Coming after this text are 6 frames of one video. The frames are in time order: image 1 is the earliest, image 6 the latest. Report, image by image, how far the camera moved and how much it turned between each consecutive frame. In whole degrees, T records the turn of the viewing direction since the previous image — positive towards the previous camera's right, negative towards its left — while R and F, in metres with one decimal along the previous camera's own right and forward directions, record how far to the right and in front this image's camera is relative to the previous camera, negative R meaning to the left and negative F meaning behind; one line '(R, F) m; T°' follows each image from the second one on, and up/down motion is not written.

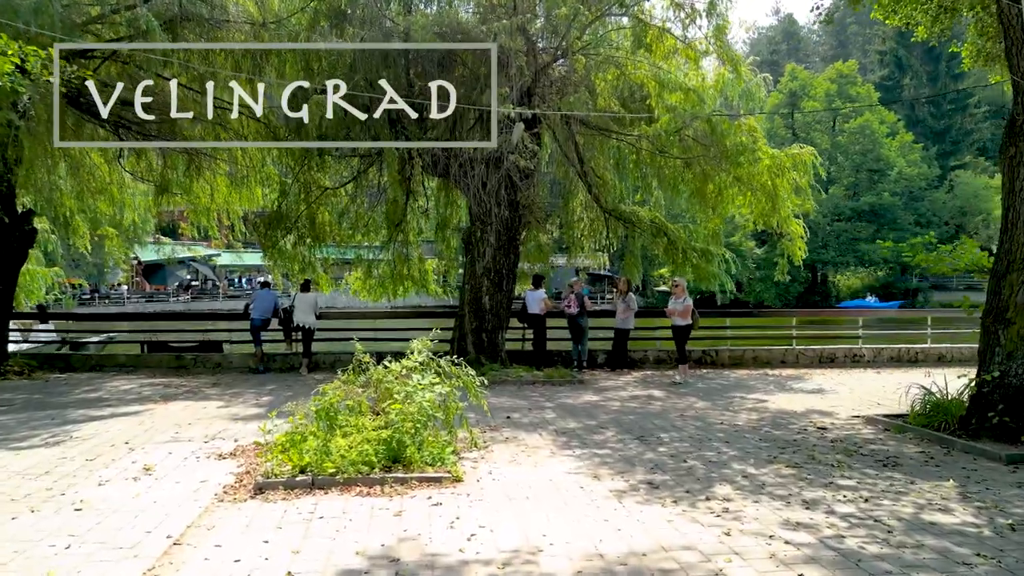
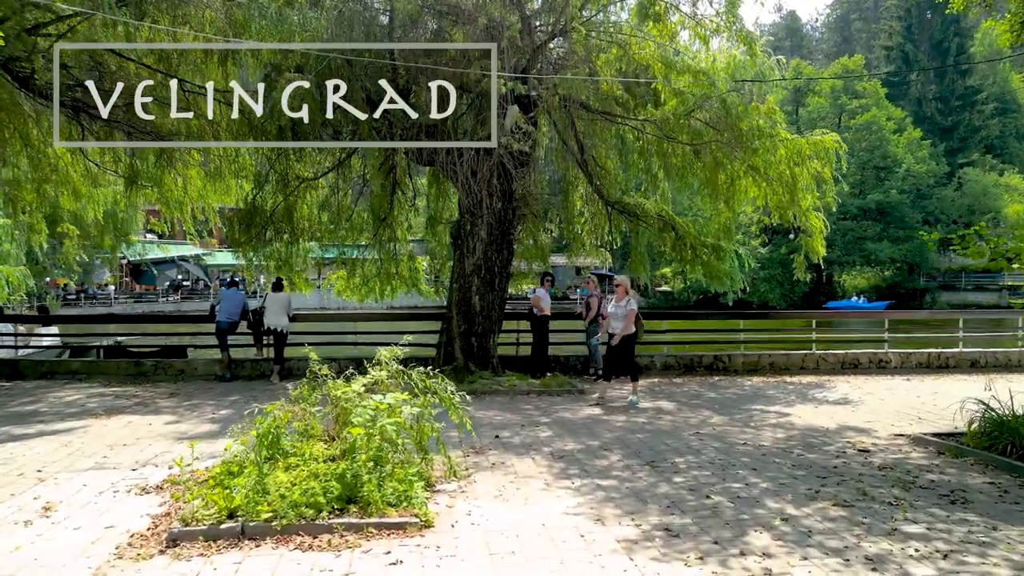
(+0.1, +1.0) m; 0°
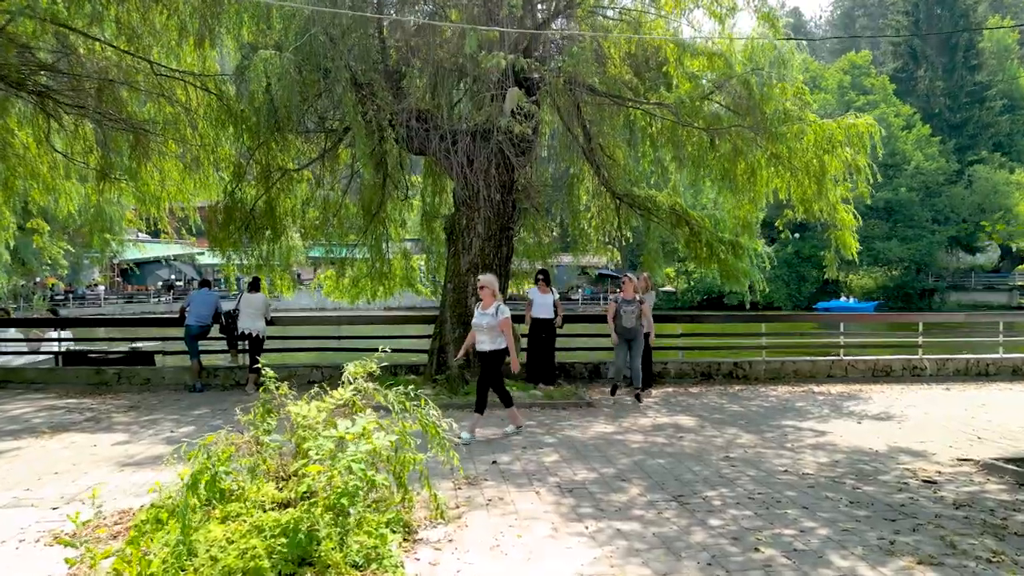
(0.0, +0.9) m; 0°
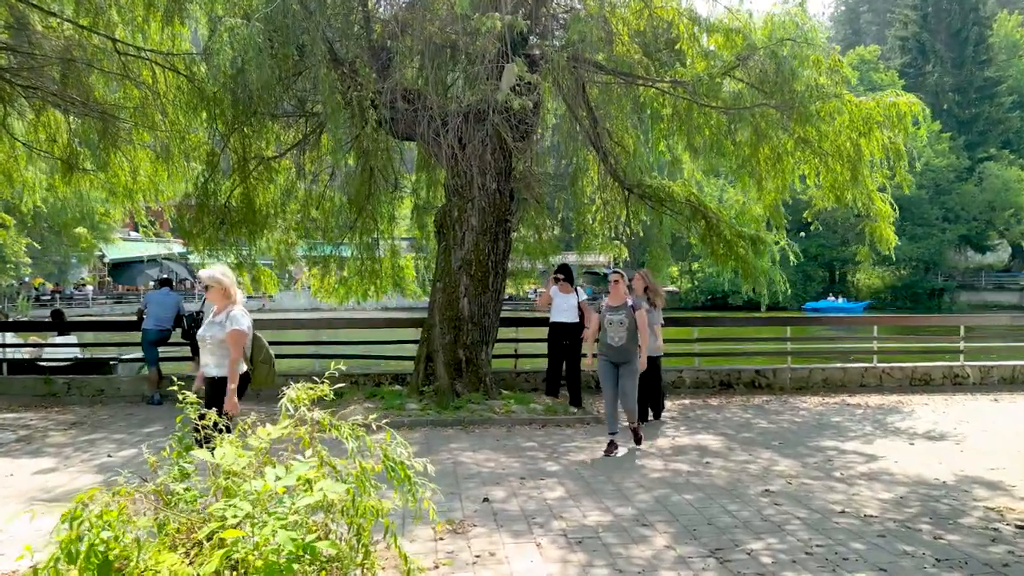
(0.0, +1.0) m; 0°
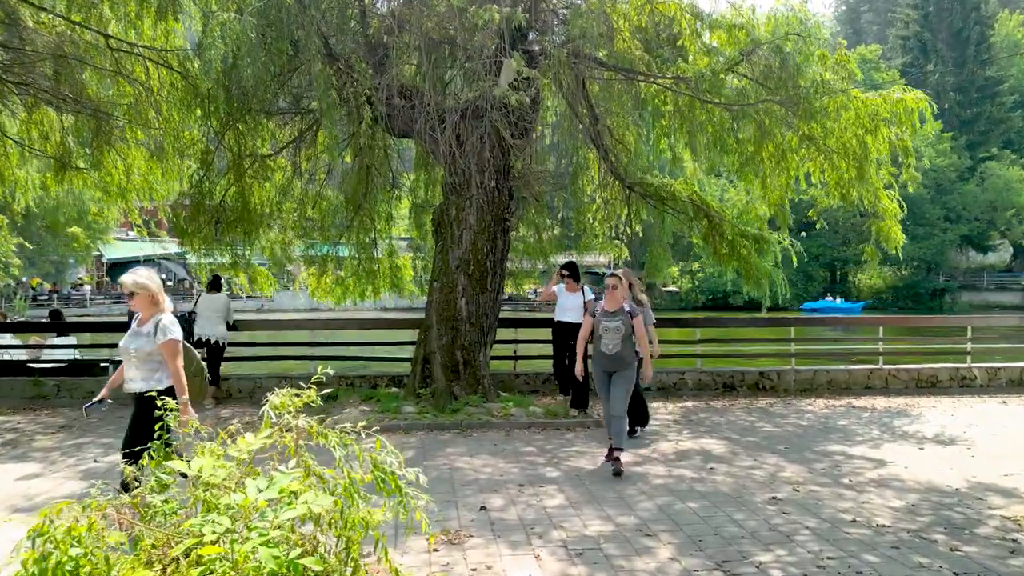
(0.0, +0.2) m; 0°
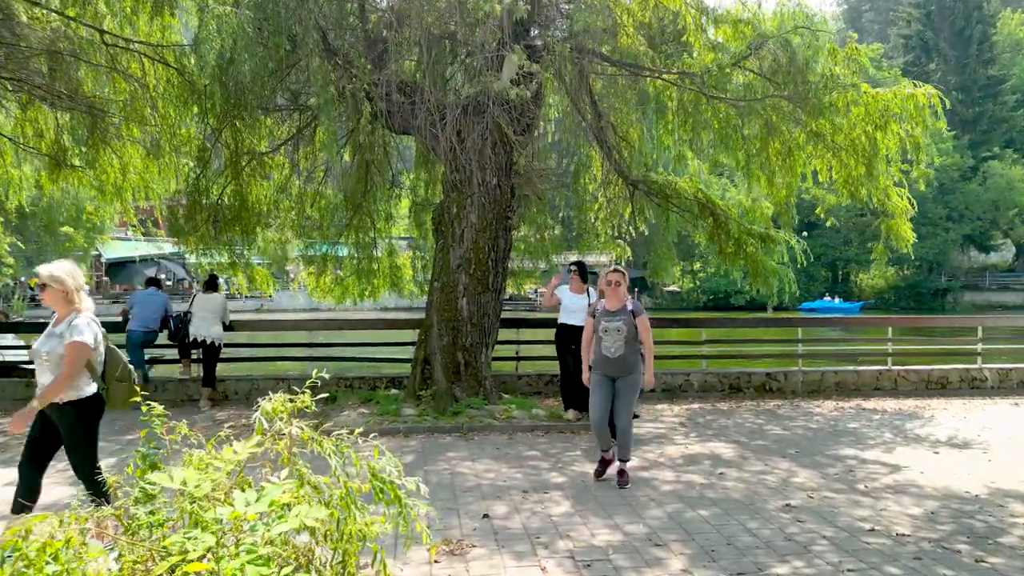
(0.0, +0.2) m; 0°
